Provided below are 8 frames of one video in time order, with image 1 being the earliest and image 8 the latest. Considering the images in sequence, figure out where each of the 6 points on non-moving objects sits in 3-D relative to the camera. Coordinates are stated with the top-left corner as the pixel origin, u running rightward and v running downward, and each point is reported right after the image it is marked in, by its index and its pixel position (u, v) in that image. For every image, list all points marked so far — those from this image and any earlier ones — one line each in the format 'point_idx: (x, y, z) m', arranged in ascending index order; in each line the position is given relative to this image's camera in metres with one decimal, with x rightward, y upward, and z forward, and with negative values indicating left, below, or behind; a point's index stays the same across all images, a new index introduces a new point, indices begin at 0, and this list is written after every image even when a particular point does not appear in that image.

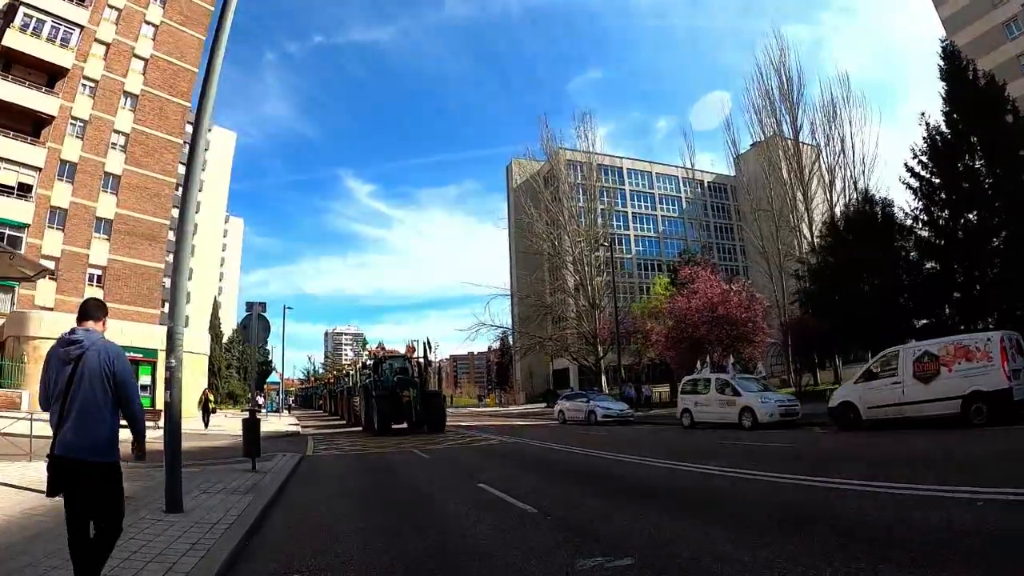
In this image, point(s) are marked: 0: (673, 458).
0: (+4.6, -4.7, +18.3) m
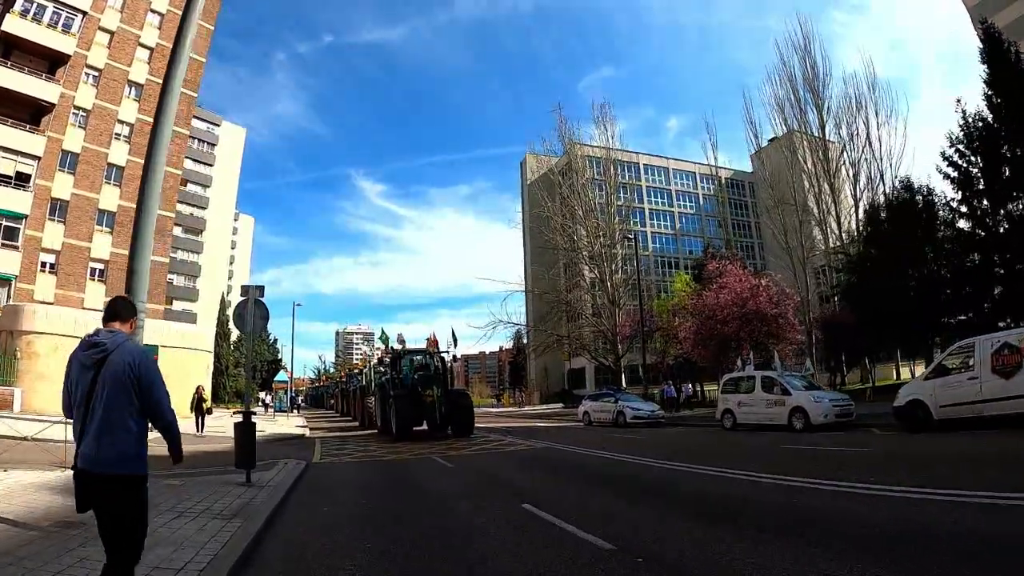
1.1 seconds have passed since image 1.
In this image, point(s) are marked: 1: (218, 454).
0: (+5.3, -4.4, +16.6) m
1: (-7.3, -4.0, +15.3) m
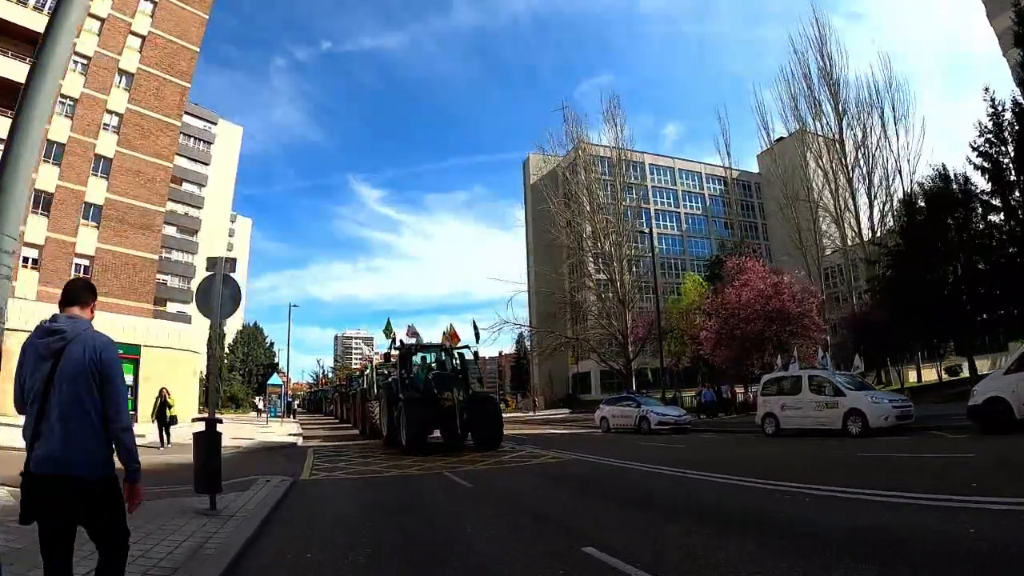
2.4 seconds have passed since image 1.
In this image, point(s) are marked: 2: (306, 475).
0: (+5.7, -4.2, +14.7) m
1: (-6.9, -3.7, +13.4) m
2: (-3.5, -3.3, +10.6) m
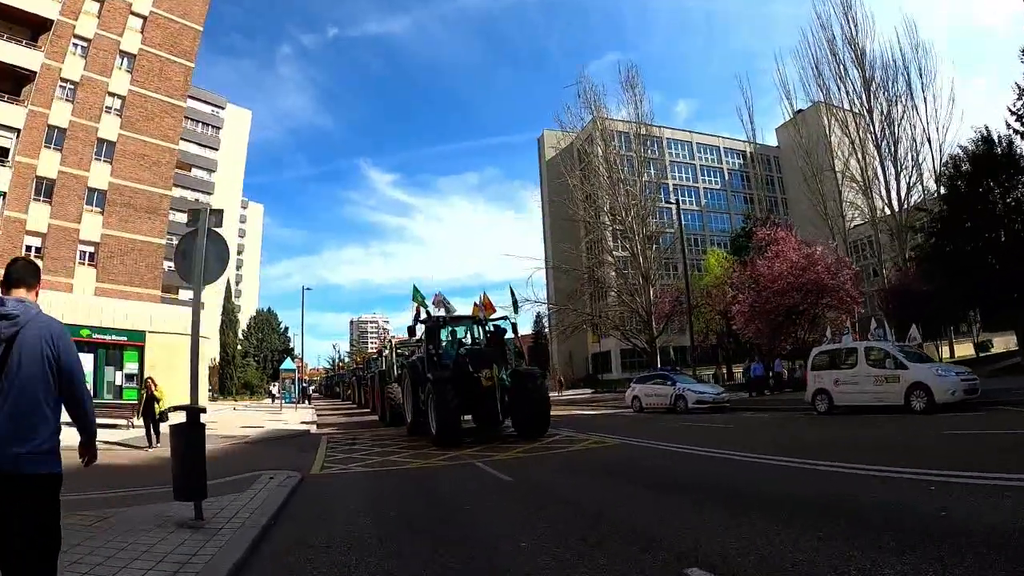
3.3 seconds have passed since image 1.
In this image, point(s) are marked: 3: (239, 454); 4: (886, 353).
0: (+6.4, -3.4, +13.4) m
1: (-6.2, -3.2, +12.3) m
2: (-3.0, -2.8, +9.4) m
3: (-5.1, -3.1, +11.9) m
4: (+8.6, -1.4, +14.5) m
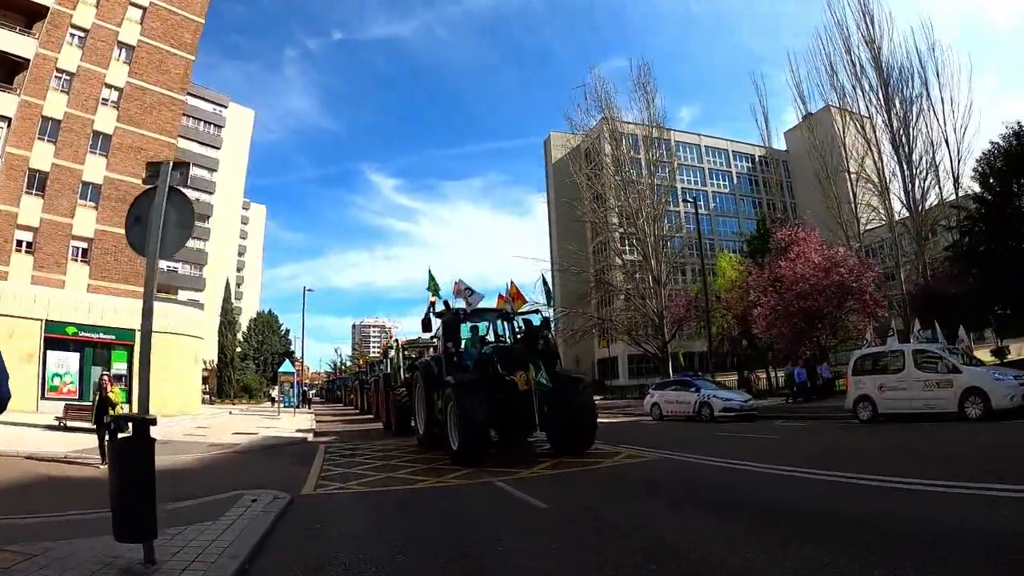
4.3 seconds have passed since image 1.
0: (+6.7, -3.3, +12.1) m
1: (-5.9, -3.1, +11.1) m
2: (-2.6, -2.7, +8.2) m
3: (-4.8, -3.0, +10.7) m
4: (+8.9, -1.4, +13.3) m
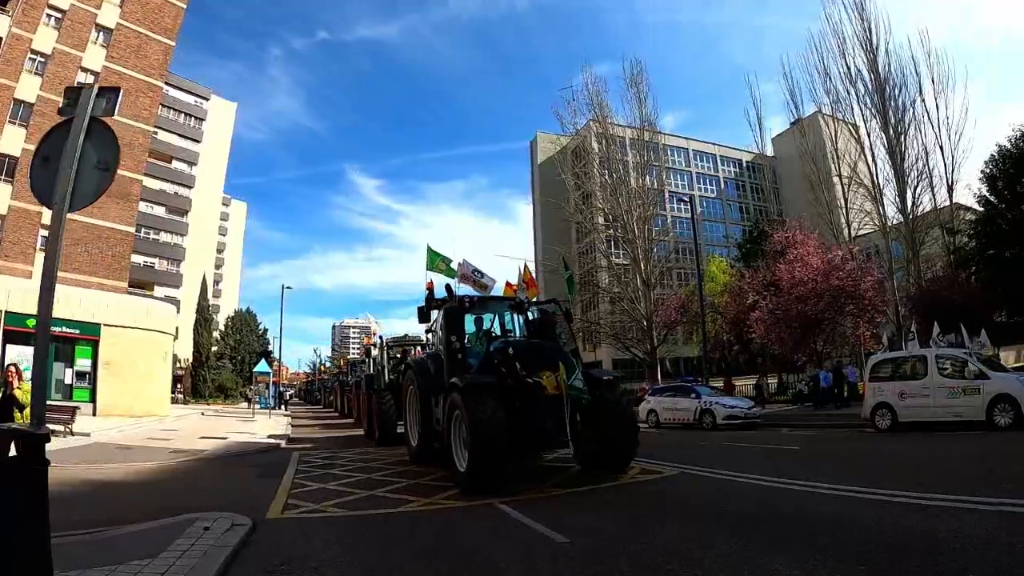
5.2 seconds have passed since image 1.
0: (+6.6, -3.3, +11.2) m
1: (-5.9, -2.9, +9.9) m
2: (-2.6, -2.5, +7.1) m
3: (-4.9, -2.8, +9.5) m
4: (+8.8, -1.5, +12.4) m
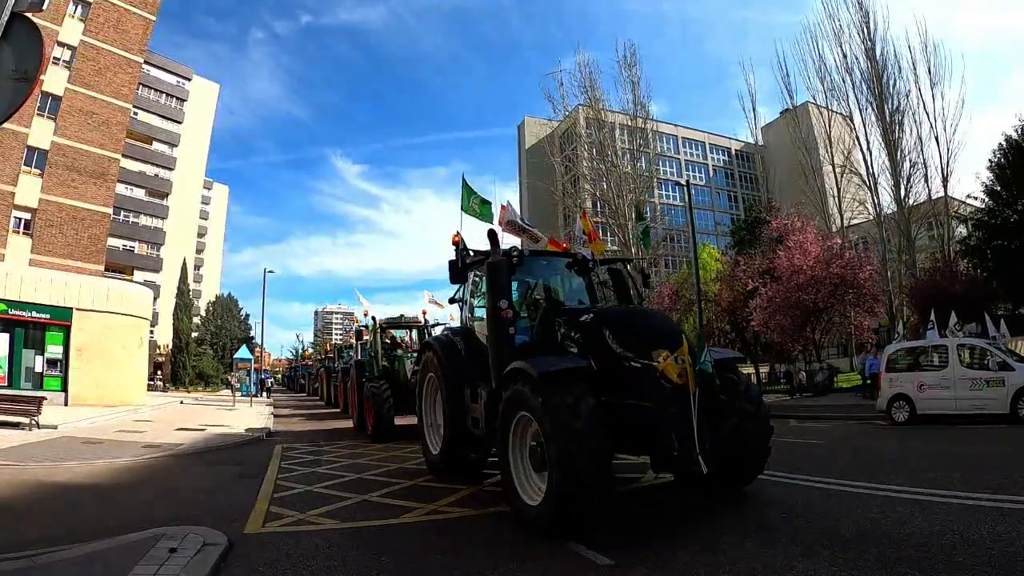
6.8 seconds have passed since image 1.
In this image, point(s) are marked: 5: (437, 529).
0: (+6.7, -3.1, +10.7) m
1: (-5.9, -2.6, +9.1) m
2: (-2.5, -2.3, +6.3) m
3: (-4.8, -2.5, +8.7) m
4: (+8.8, -1.2, +11.9) m
5: (-0.6, -2.3, +6.0) m
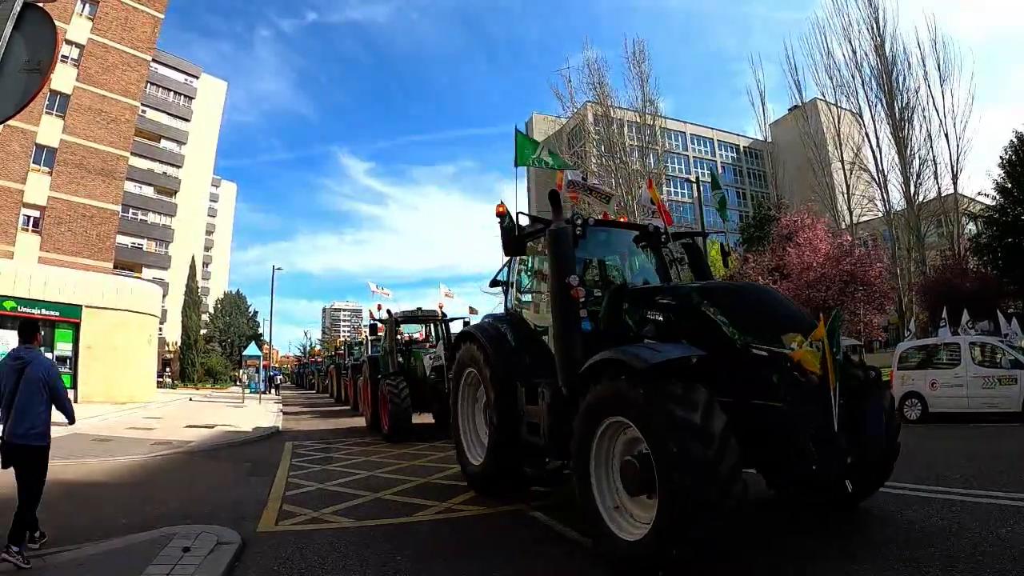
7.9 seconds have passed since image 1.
0: (+6.8, -3.1, +10.6) m
1: (-5.7, -2.6, +9.1) m
2: (-2.4, -2.2, +6.3) m
3: (-4.7, -2.5, +8.7) m
4: (+9.0, -1.2, +11.8) m
5: (-0.5, -2.3, +5.9) m
